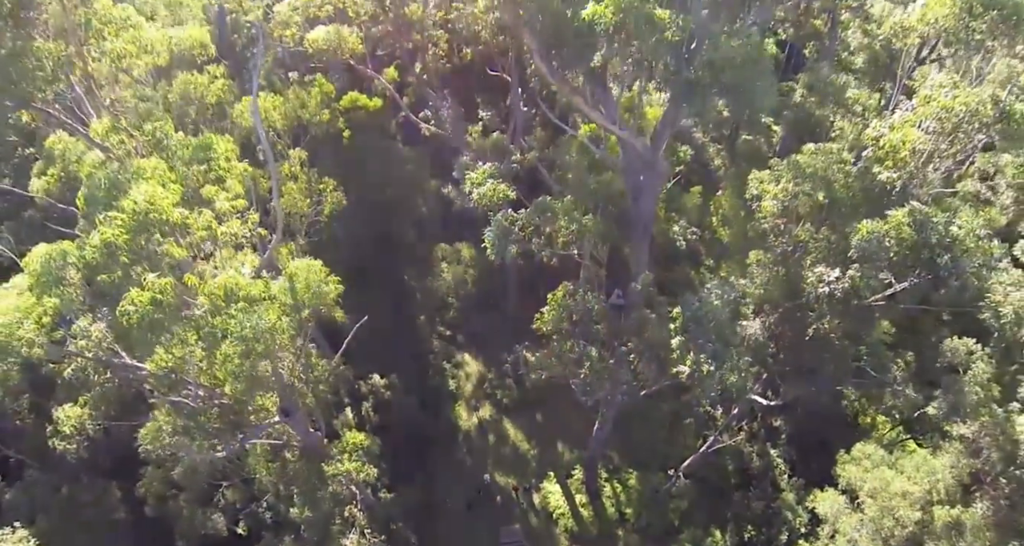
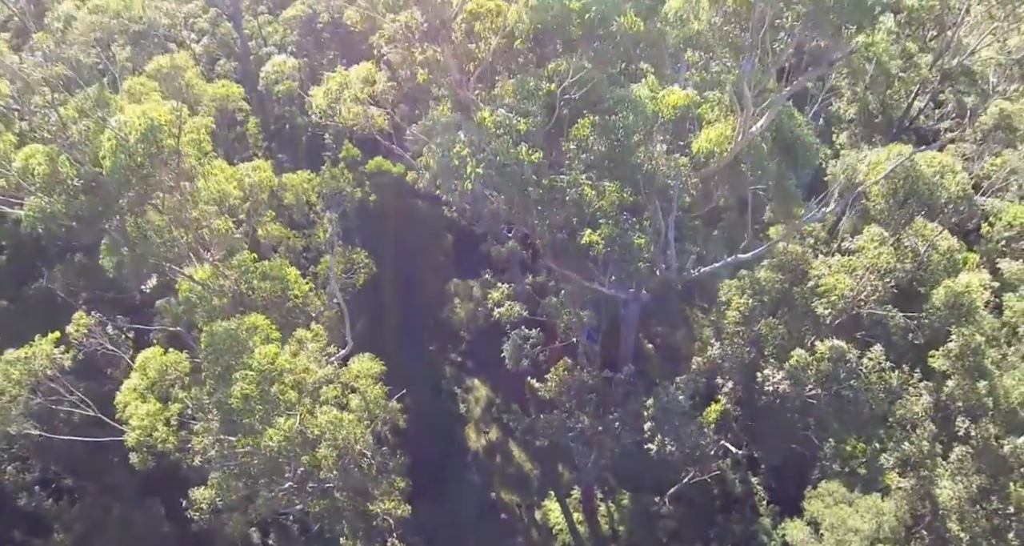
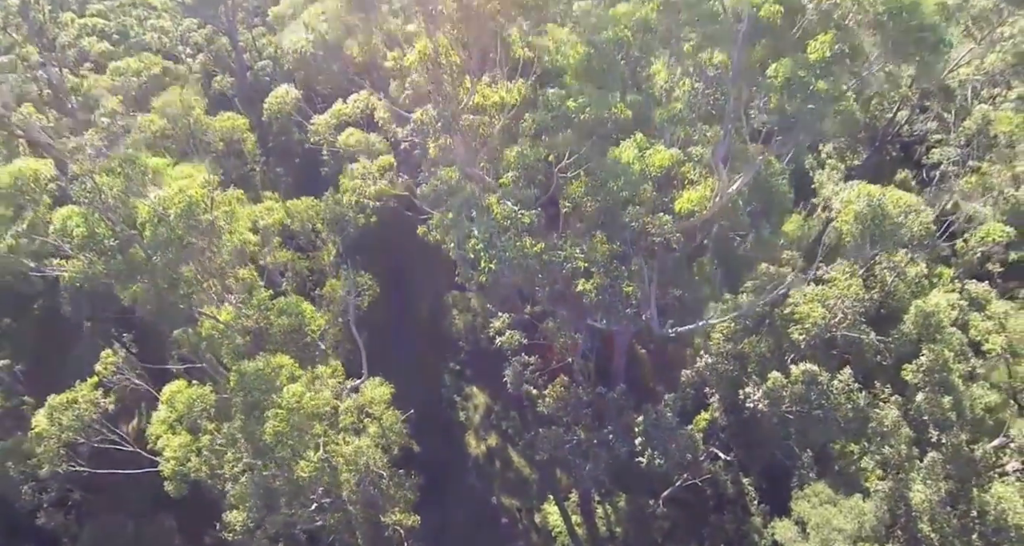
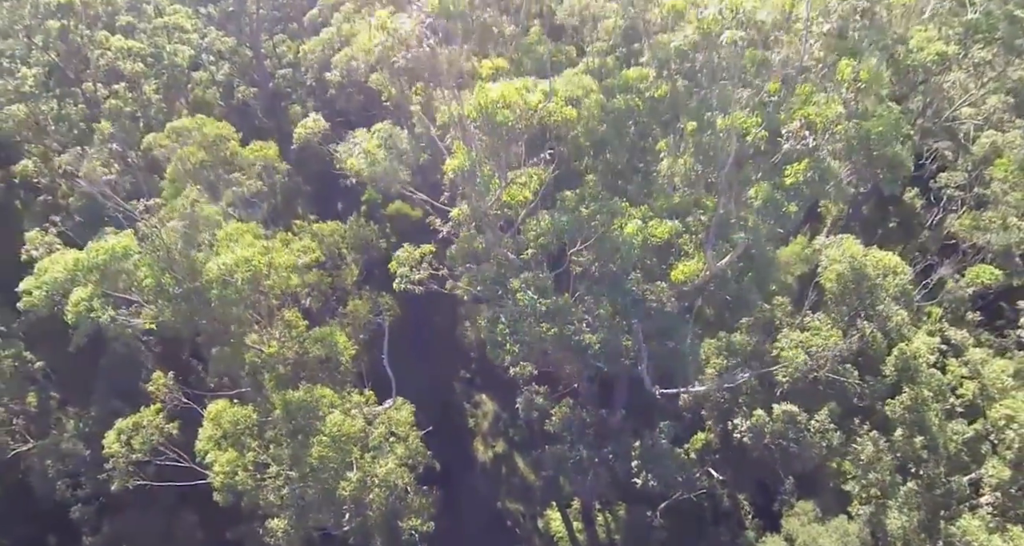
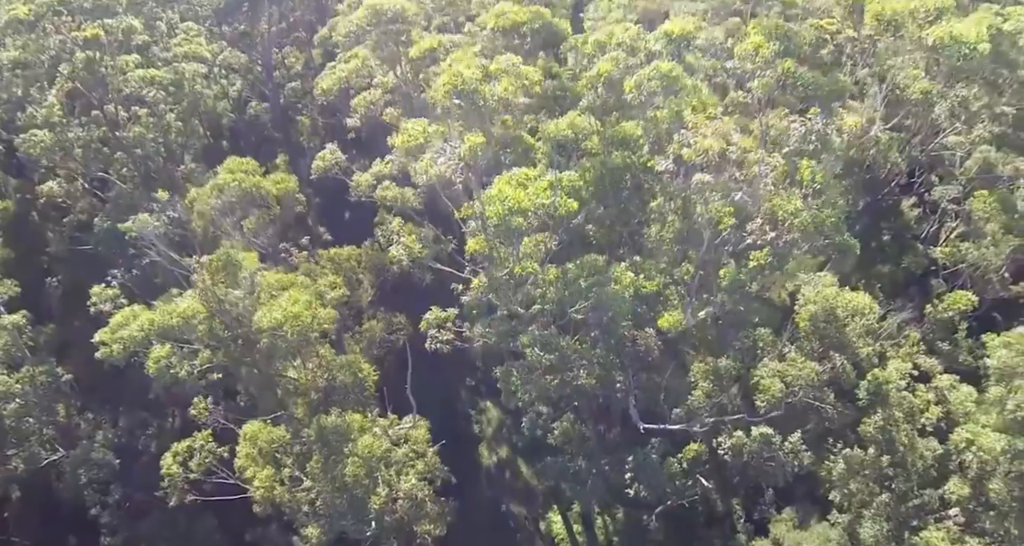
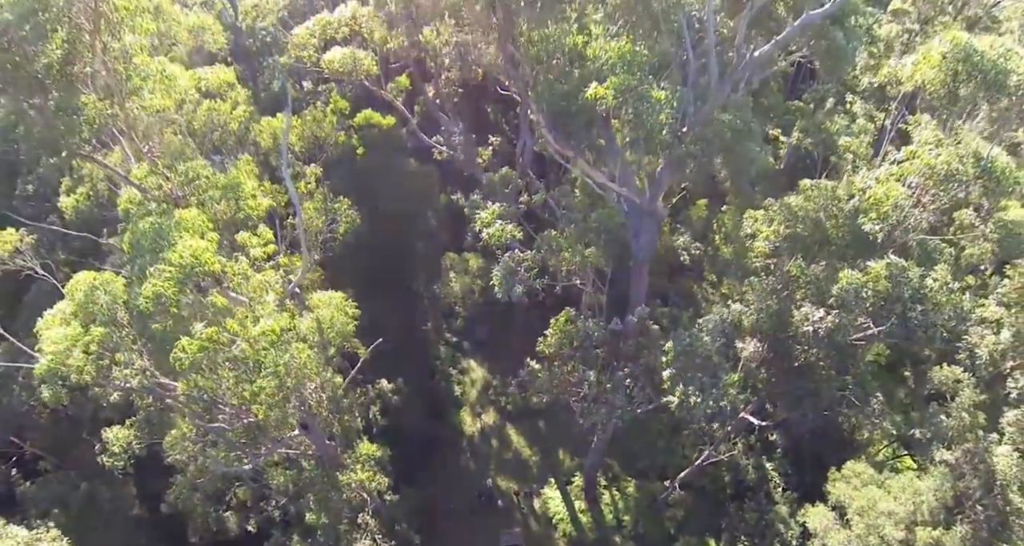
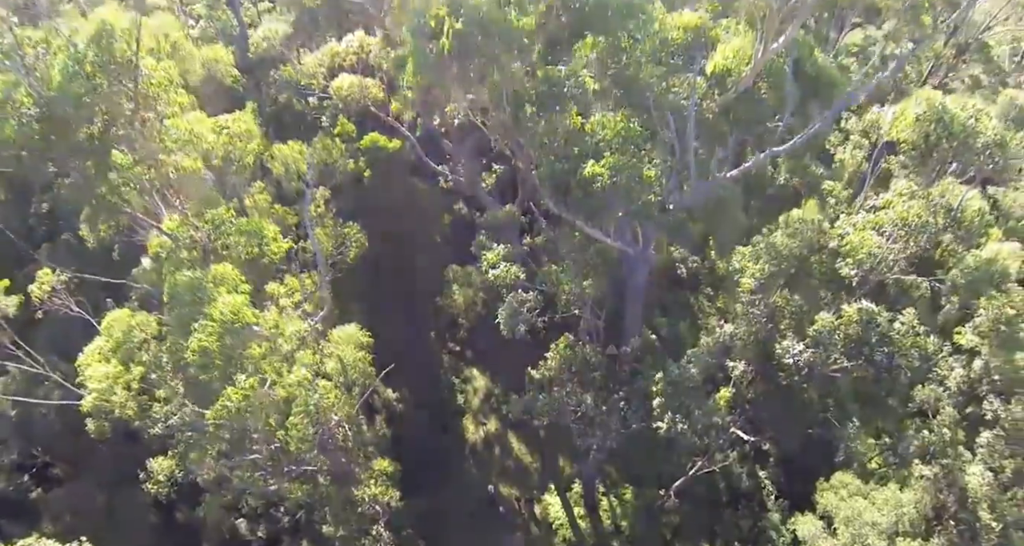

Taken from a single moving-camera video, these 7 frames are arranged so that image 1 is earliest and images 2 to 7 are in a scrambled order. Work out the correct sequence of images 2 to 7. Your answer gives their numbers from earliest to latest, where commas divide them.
6, 7, 2, 3, 4, 5
